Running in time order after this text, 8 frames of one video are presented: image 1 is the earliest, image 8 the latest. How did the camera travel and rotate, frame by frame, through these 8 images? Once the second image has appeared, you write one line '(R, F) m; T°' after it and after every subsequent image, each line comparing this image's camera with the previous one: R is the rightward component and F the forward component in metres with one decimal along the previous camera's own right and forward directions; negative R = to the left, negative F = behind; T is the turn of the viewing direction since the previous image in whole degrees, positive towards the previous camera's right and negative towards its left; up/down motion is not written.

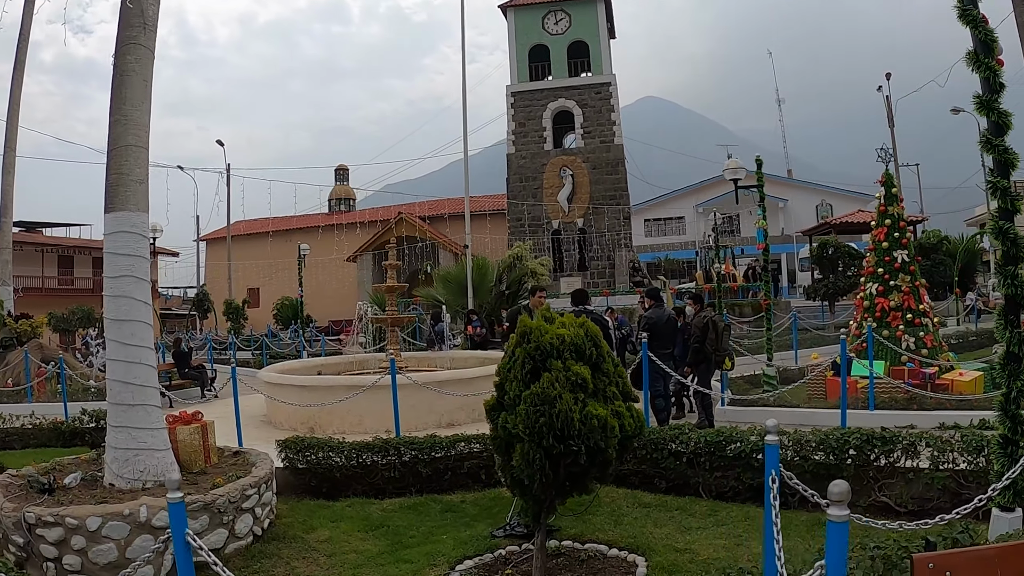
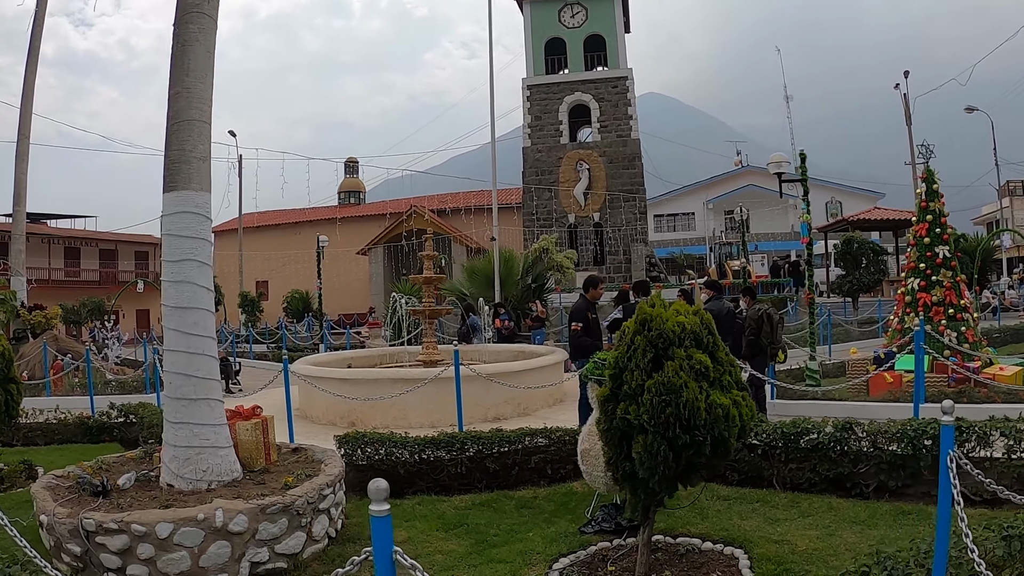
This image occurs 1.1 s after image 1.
(-1.2, +0.3) m; +4°
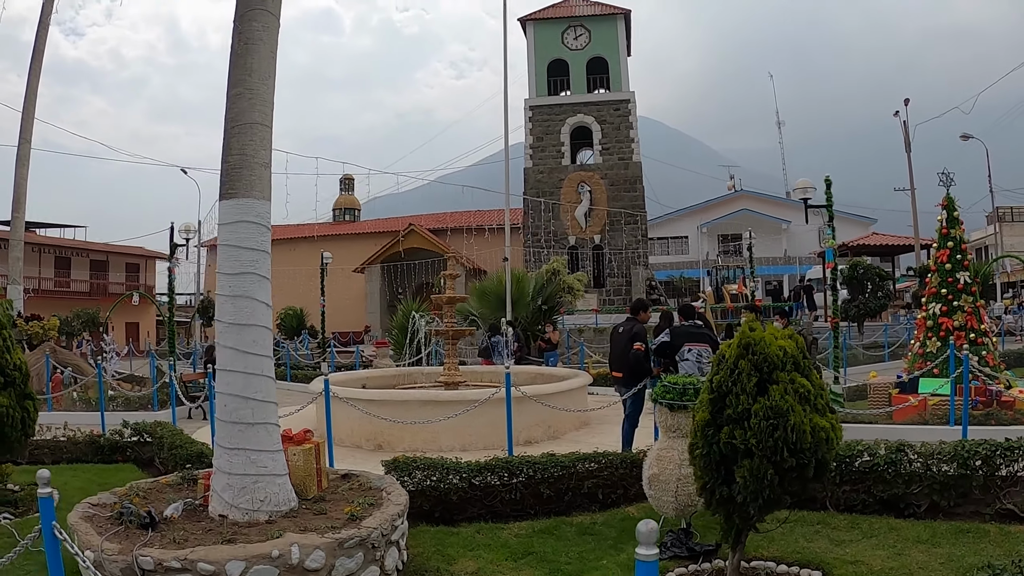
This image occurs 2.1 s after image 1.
(-1.1, +0.2) m; +5°
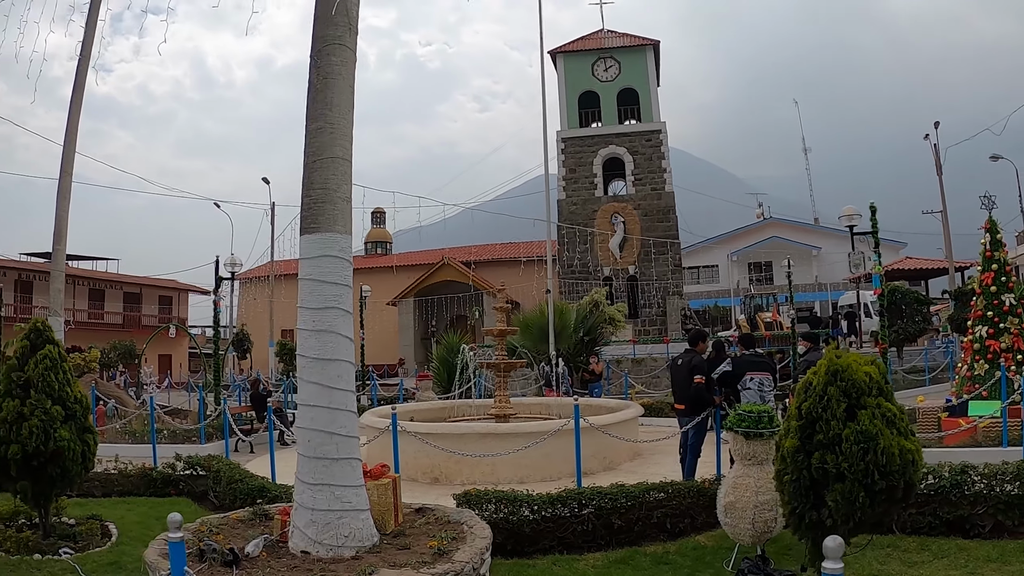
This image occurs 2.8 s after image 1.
(-0.6, 0.0) m; 0°
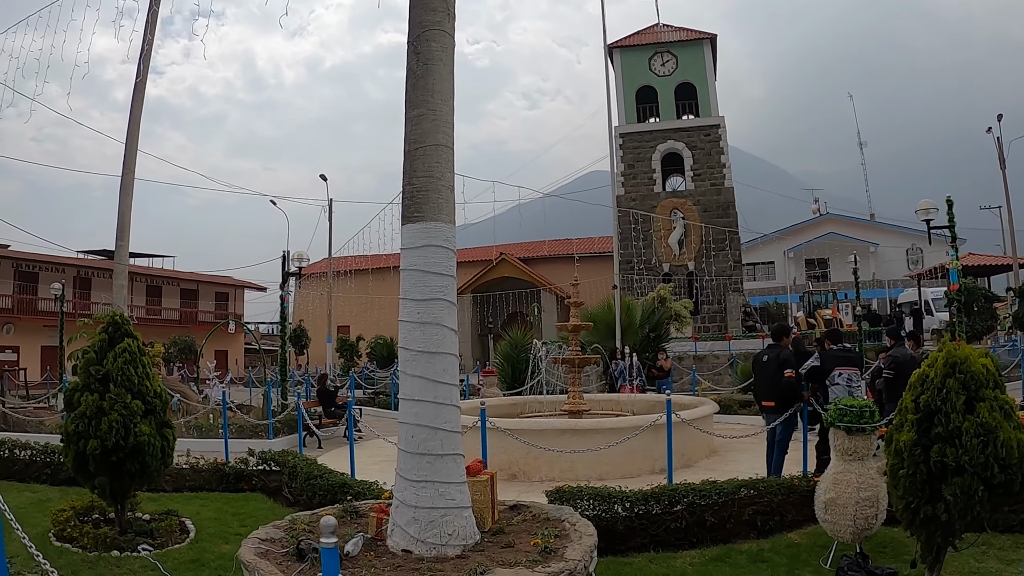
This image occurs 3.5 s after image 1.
(-0.6, +0.1) m; -2°
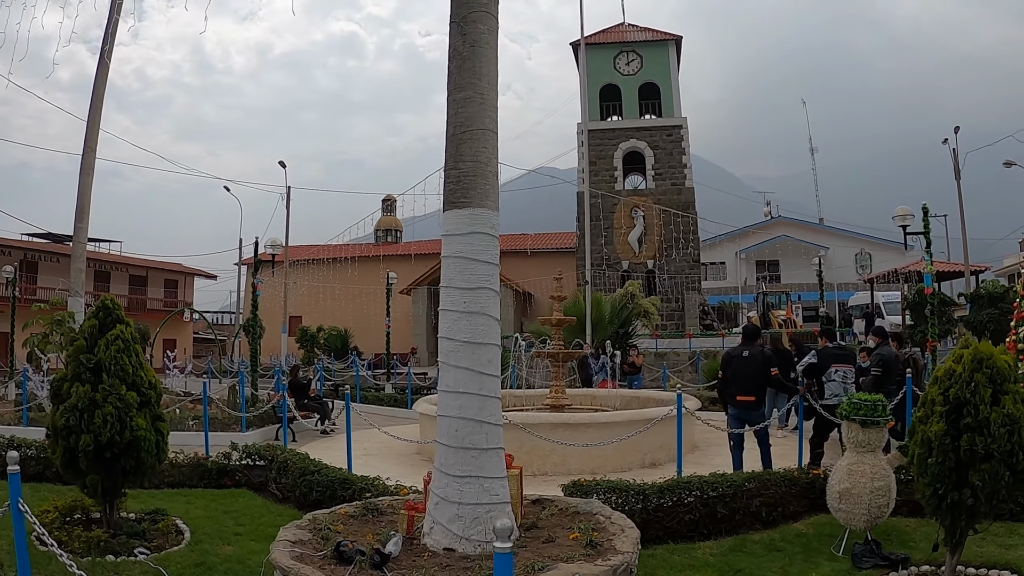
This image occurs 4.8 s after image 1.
(-1.1, +0.2) m; +7°
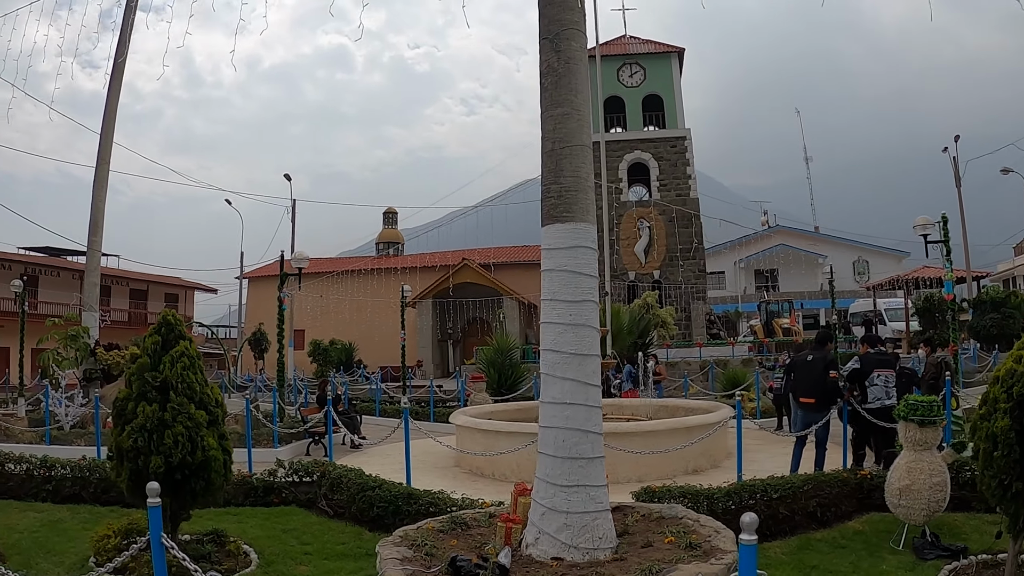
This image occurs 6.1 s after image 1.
(-1.2, 0.0) m; +4°
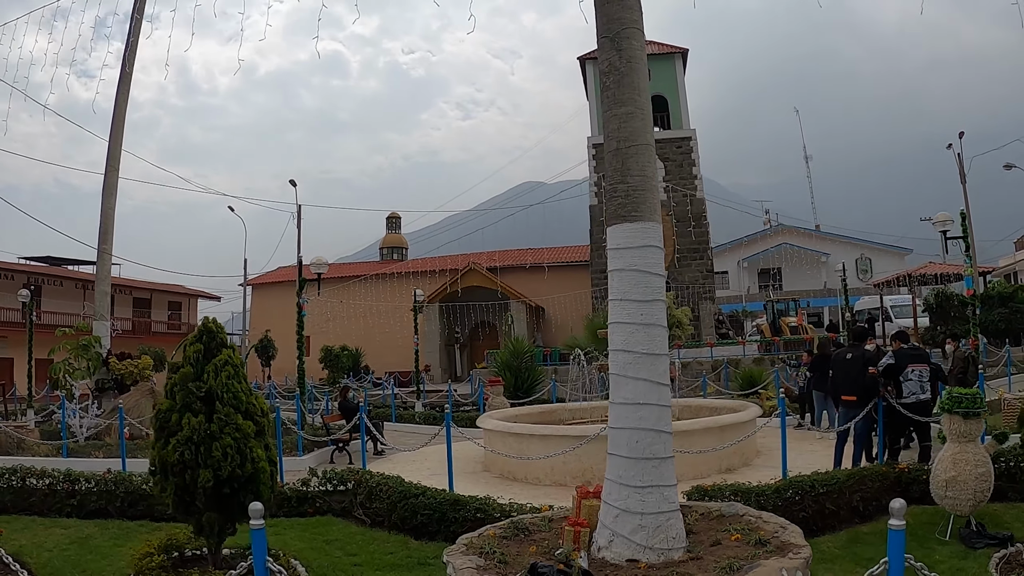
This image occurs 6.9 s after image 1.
(-0.7, +0.1) m; +2°
